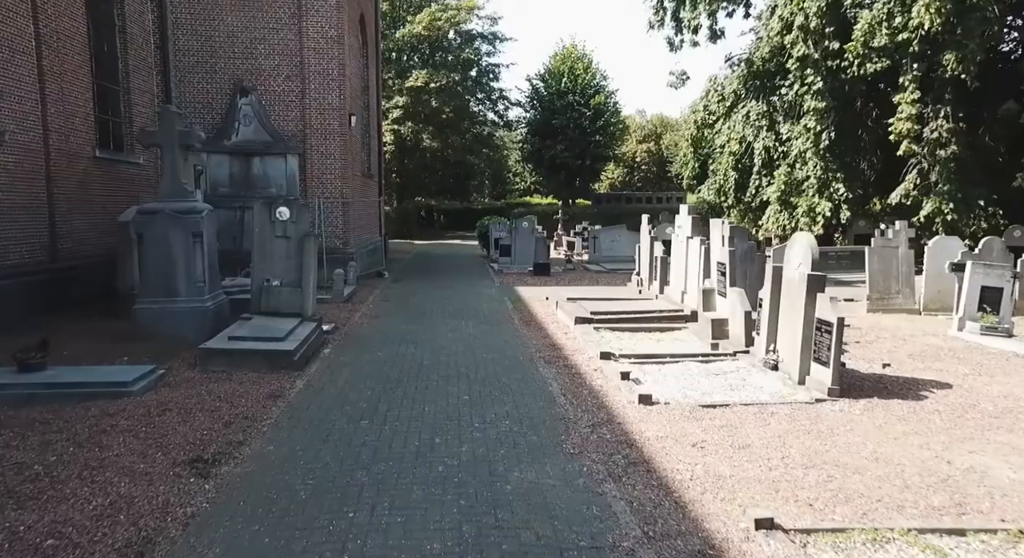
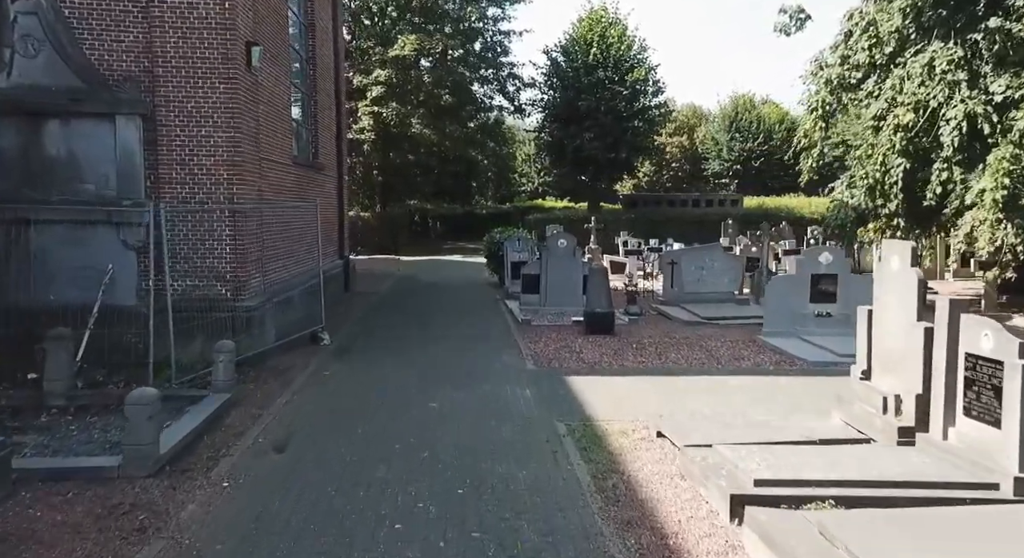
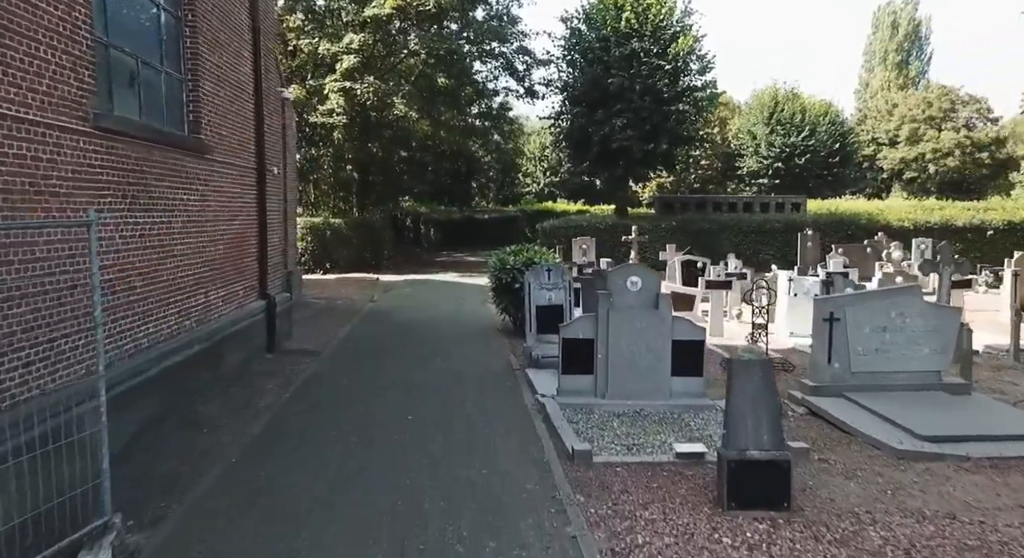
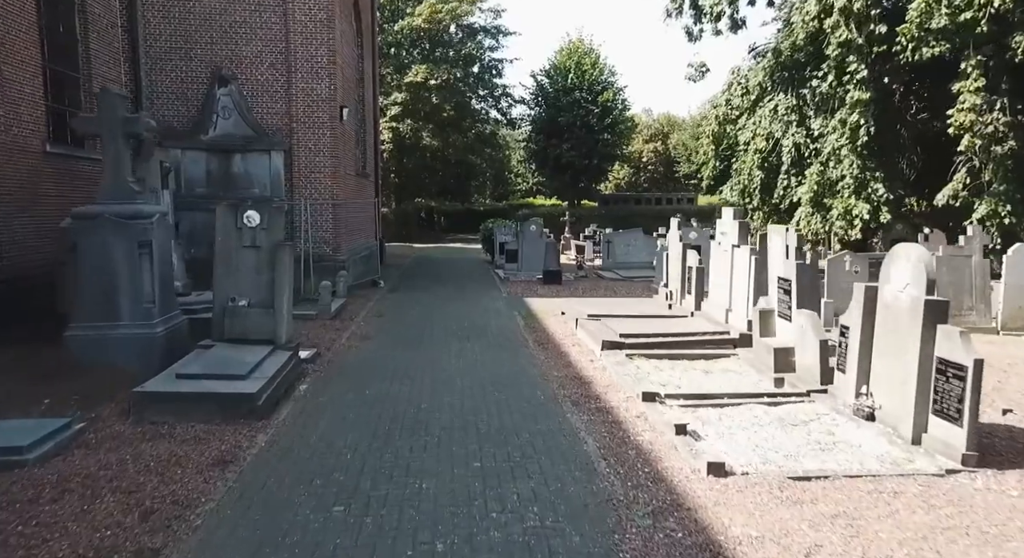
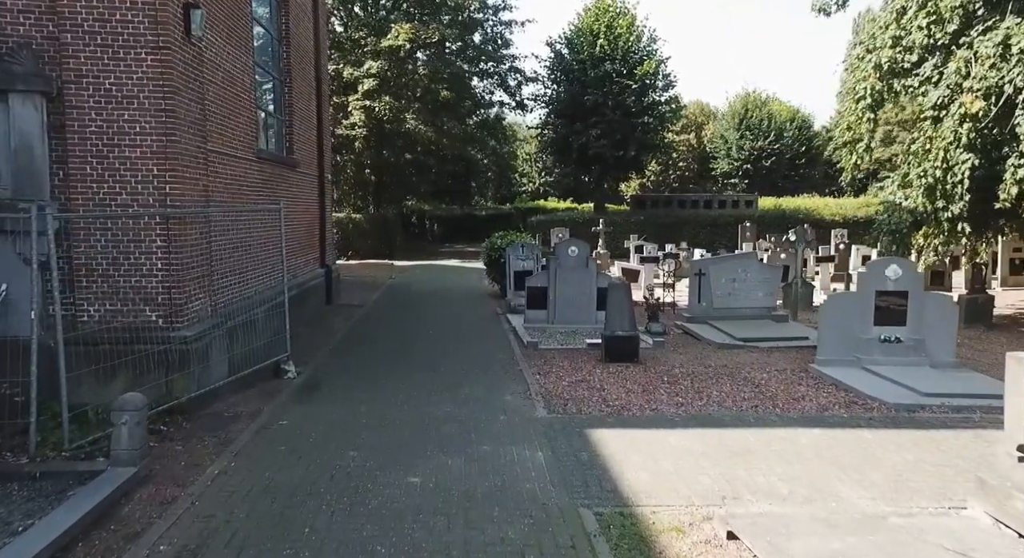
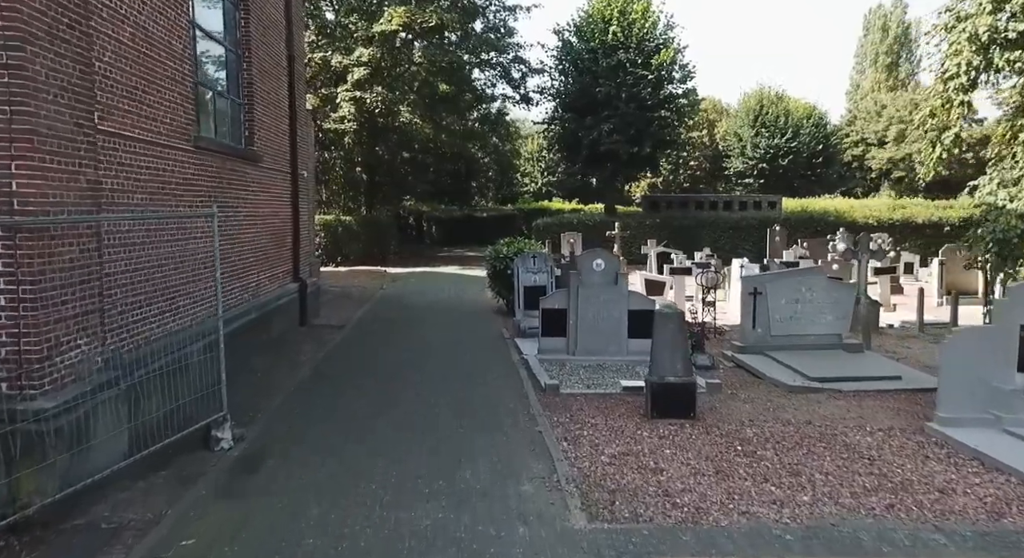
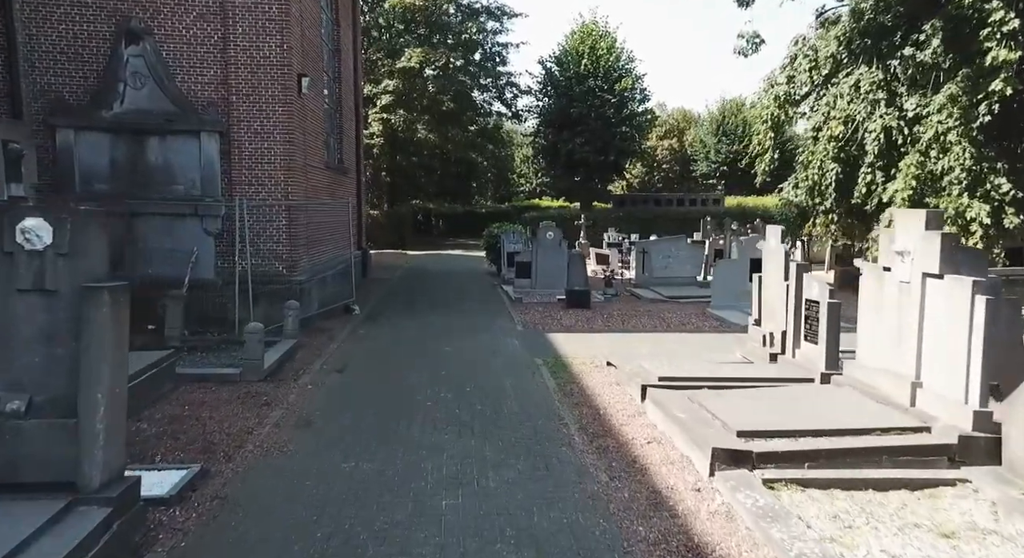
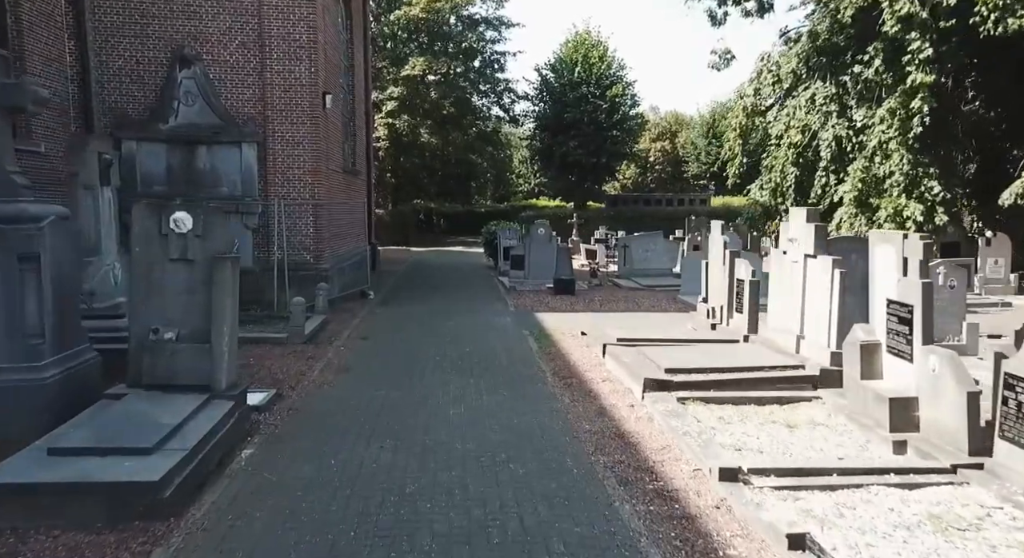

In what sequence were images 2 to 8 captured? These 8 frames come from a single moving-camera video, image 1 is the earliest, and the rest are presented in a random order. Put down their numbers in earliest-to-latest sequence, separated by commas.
4, 8, 7, 2, 5, 6, 3
